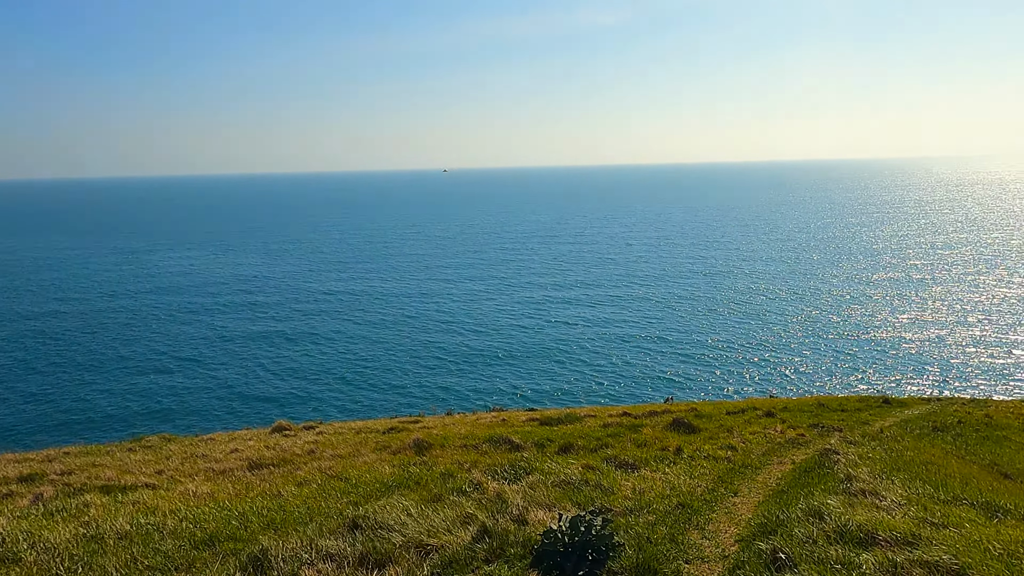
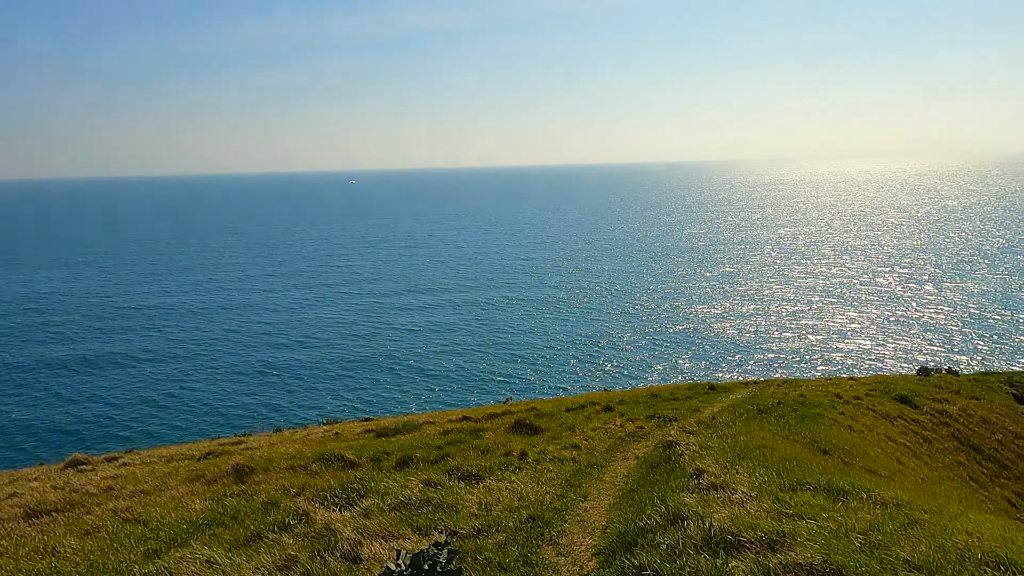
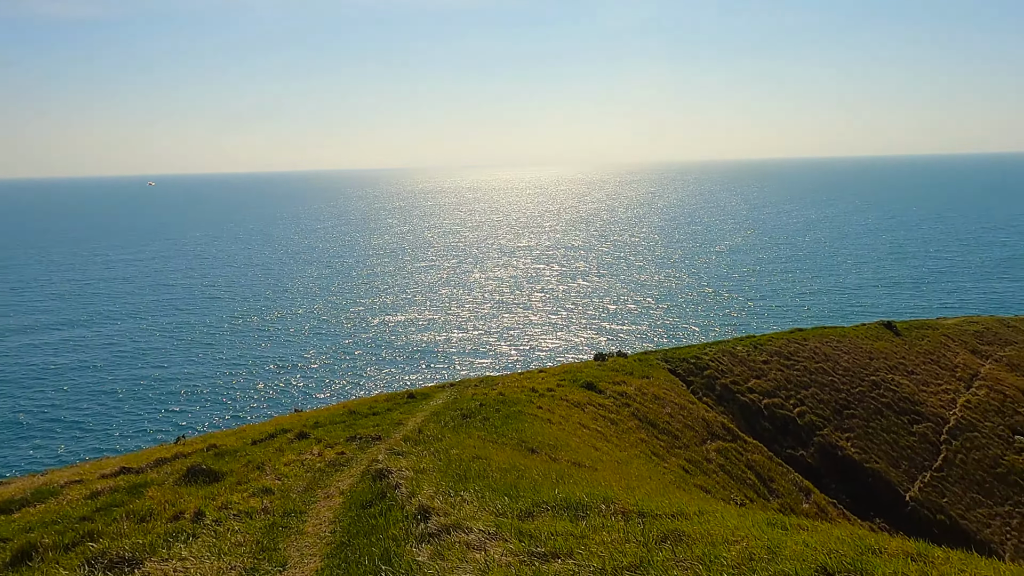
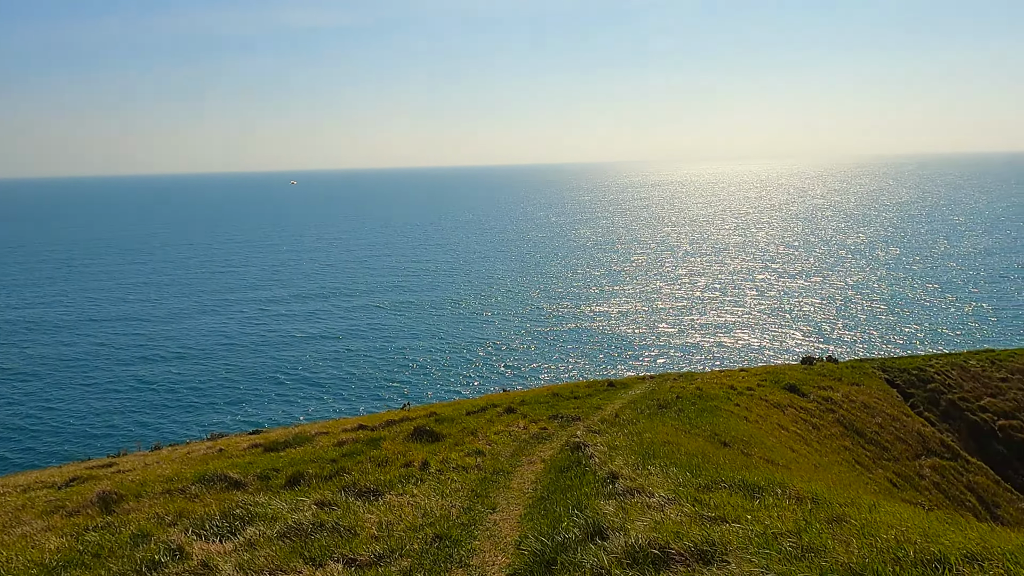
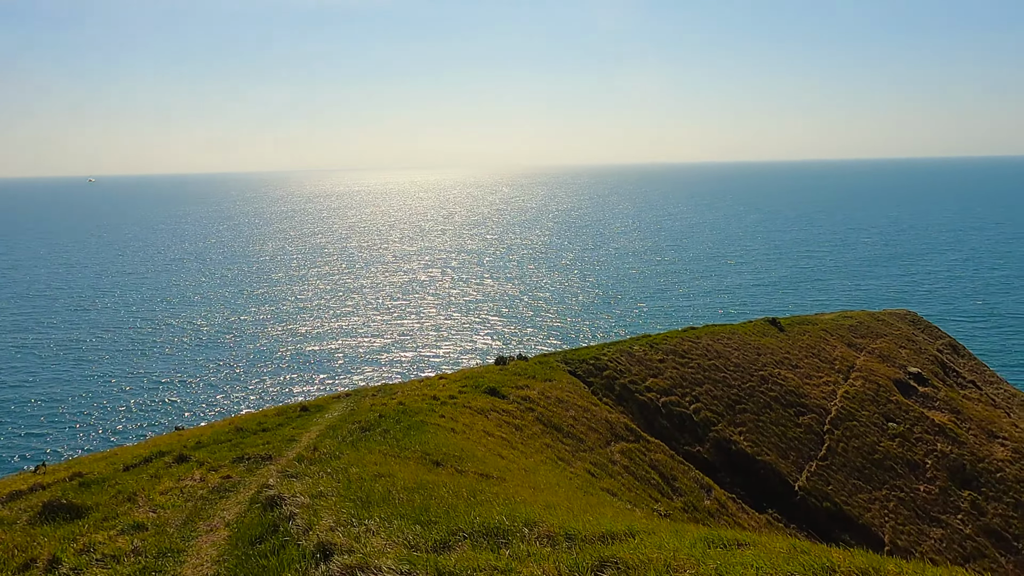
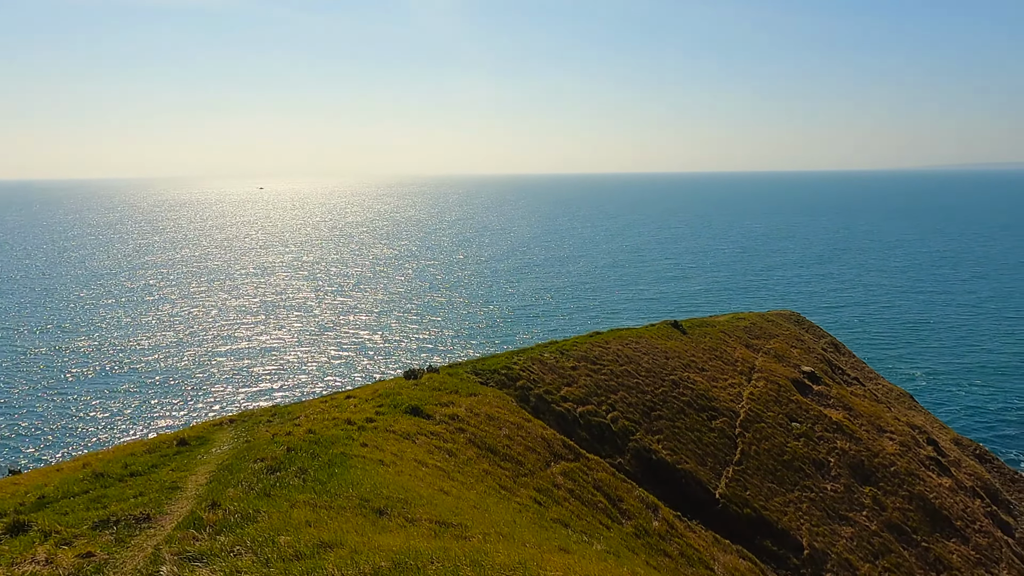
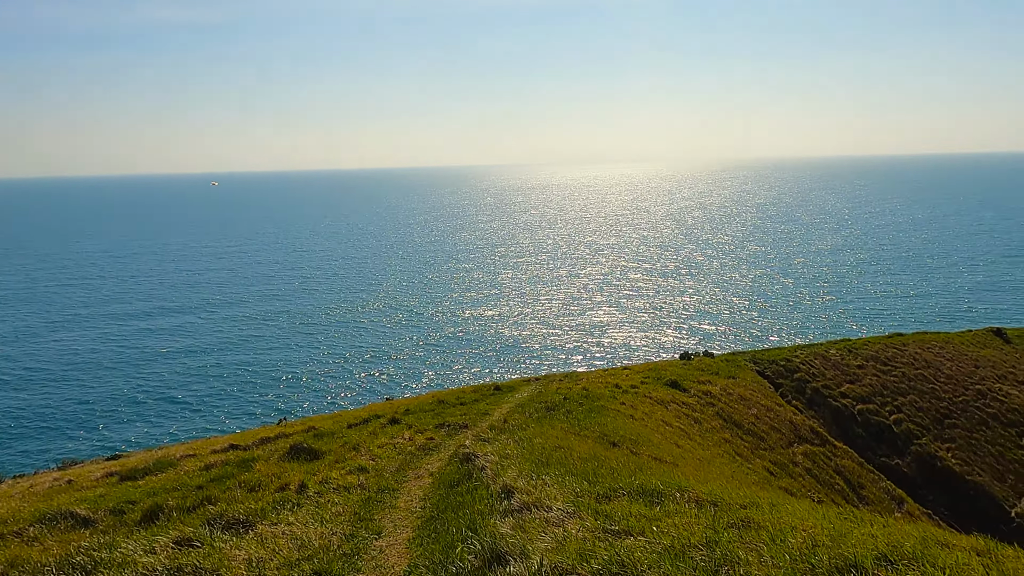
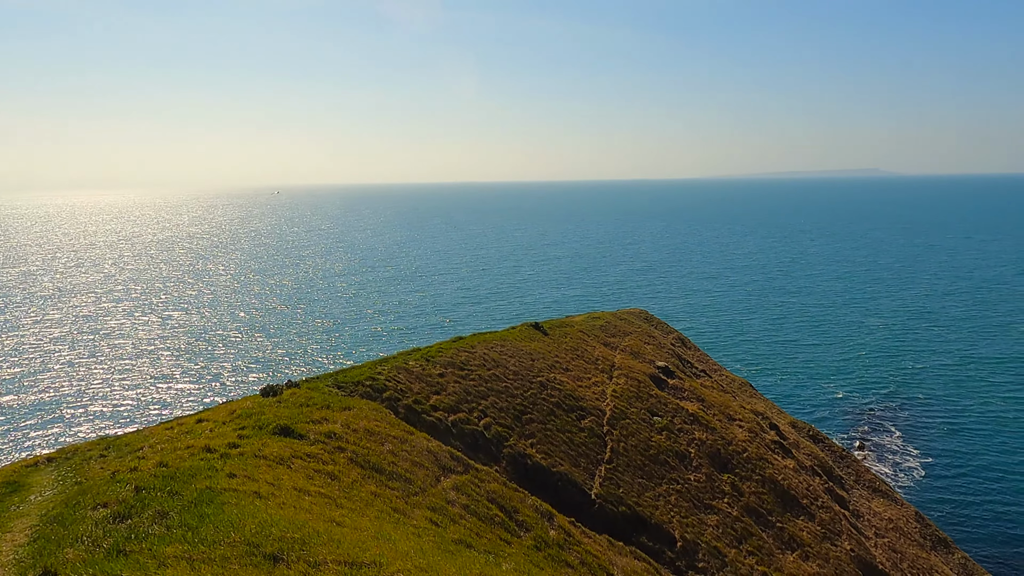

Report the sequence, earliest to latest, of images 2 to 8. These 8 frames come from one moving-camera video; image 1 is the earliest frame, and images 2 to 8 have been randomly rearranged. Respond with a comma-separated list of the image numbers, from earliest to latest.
2, 4, 7, 3, 5, 6, 8
